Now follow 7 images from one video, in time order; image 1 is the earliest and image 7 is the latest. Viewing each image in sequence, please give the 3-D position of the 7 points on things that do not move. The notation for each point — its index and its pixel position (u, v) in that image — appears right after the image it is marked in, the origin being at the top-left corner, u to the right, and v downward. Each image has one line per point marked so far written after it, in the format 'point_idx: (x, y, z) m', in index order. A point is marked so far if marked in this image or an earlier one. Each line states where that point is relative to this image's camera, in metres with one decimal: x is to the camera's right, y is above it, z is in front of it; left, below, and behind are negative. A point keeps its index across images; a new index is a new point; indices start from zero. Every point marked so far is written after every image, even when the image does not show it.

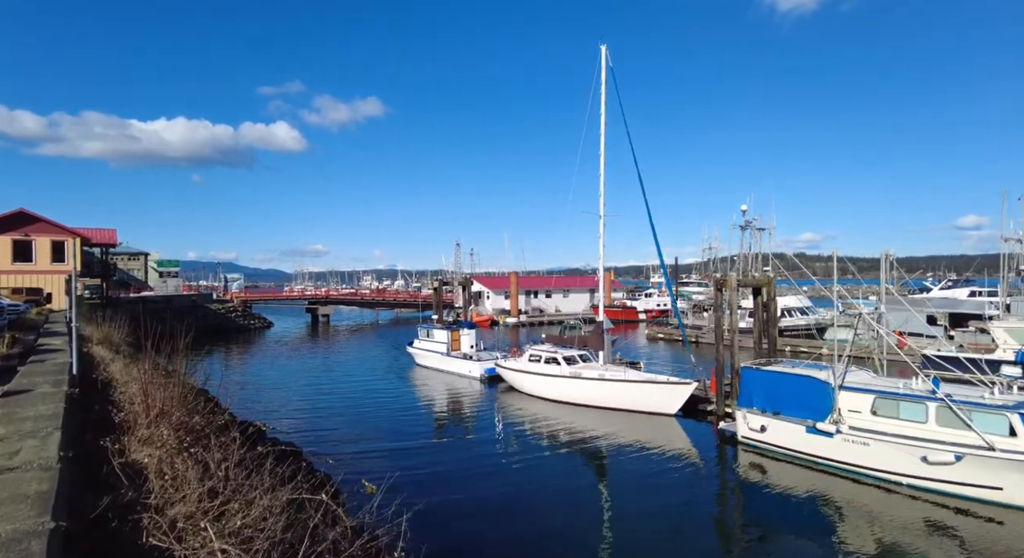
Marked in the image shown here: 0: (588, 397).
0: (+2.4, -3.9, +19.7) m
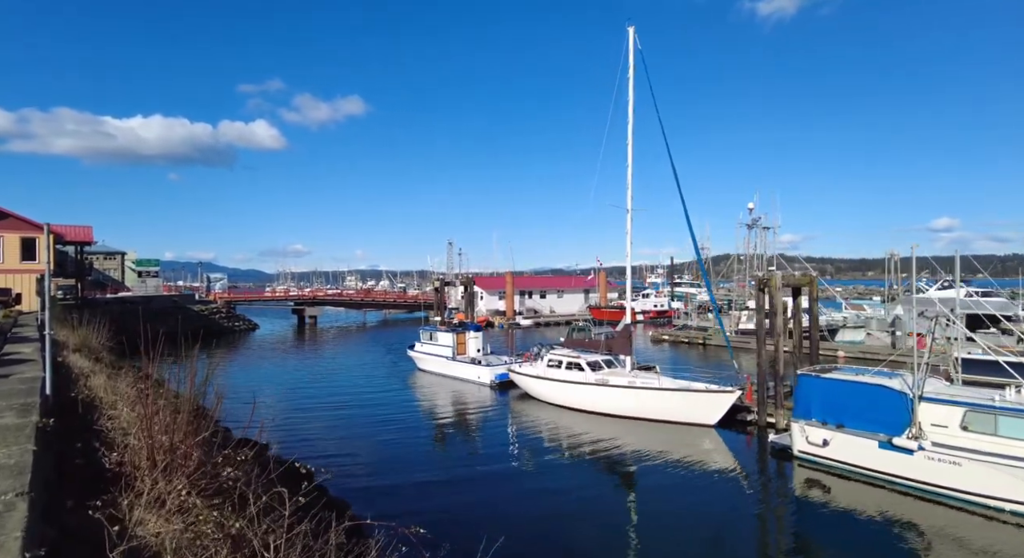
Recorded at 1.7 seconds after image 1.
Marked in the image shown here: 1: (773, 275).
0: (+3.0, -3.9, +18.2) m
1: (+7.1, +0.1, +16.2) m
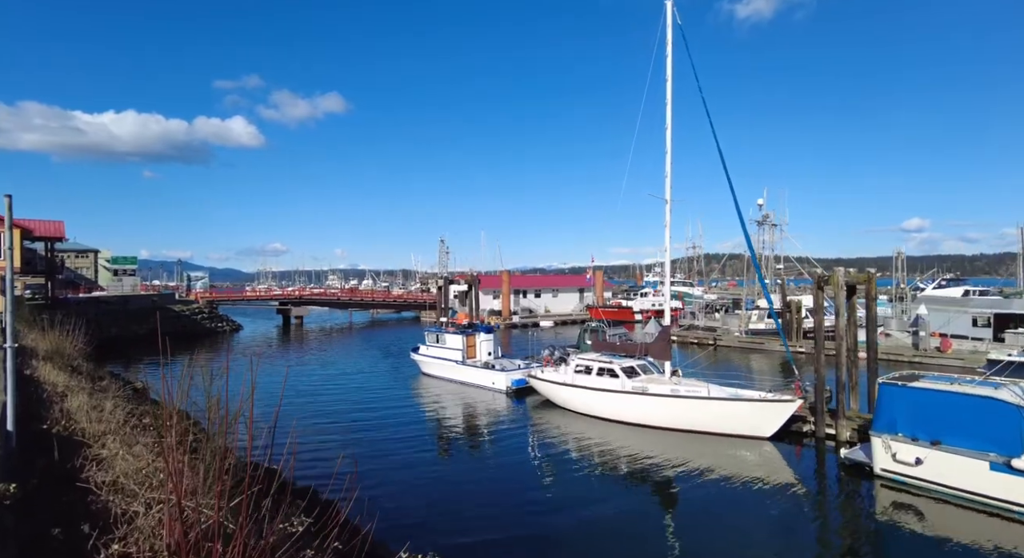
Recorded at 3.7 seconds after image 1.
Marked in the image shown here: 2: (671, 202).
0: (+3.8, -3.8, +16.6) m
1: (+7.9, +0.2, +14.6) m
2: (+4.6, +2.2, +17.1) m
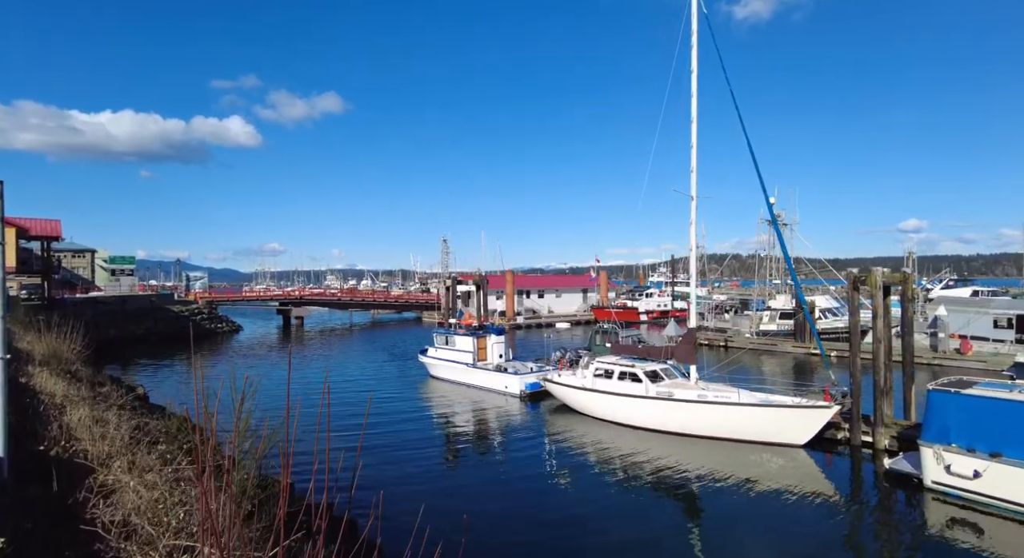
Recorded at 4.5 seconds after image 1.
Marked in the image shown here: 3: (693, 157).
0: (+4.3, -3.8, +15.9) m
1: (+8.4, +0.2, +14.0) m
2: (+5.1, +2.2, +16.4) m
3: (+5.1, +3.4, +16.7) m
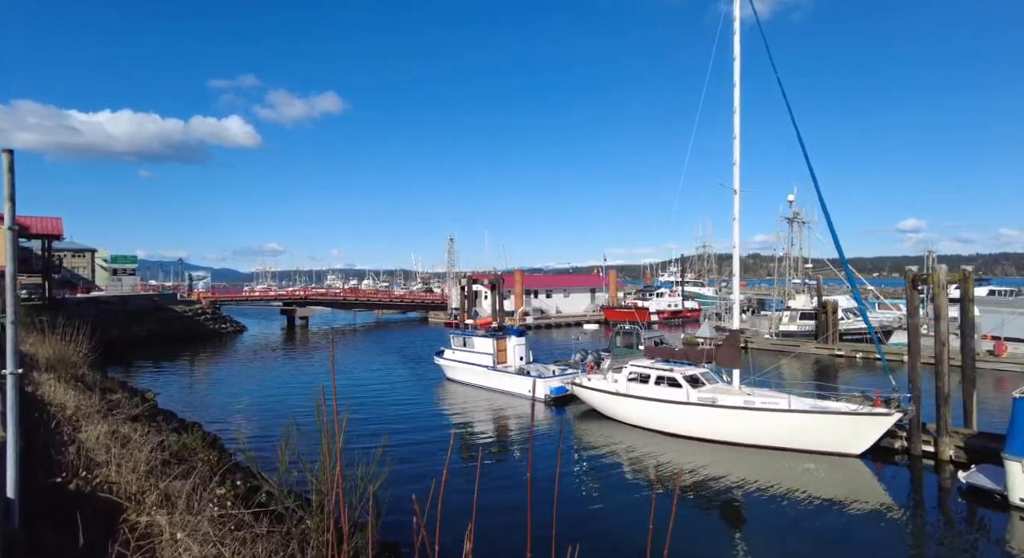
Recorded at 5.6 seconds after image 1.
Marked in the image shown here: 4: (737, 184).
0: (+5.1, -3.8, +15.0) m
1: (+9.2, +0.2, +13.1) m
2: (+5.9, +2.3, +15.5) m
3: (+5.9, +3.4, +15.8) m
4: (+5.8, +2.4, +15.5) m
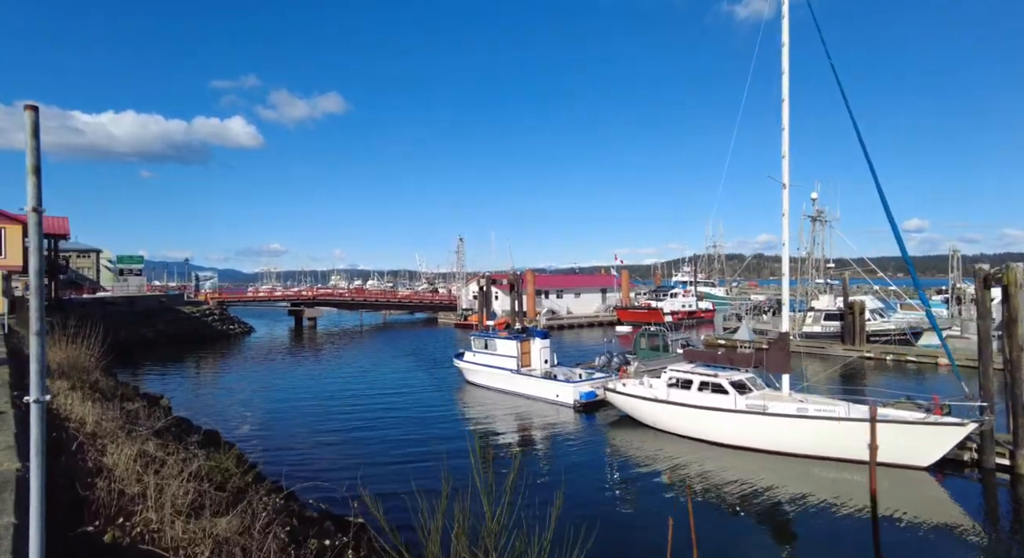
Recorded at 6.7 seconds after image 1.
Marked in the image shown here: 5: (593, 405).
0: (+5.9, -3.8, +14.1) m
1: (+10.1, +0.2, +12.2) m
2: (+6.8, +2.3, +14.7) m
3: (+6.7, +3.4, +14.9) m
4: (+6.7, +2.5, +14.6) m
5: (+2.6, -4.1, +19.6) m
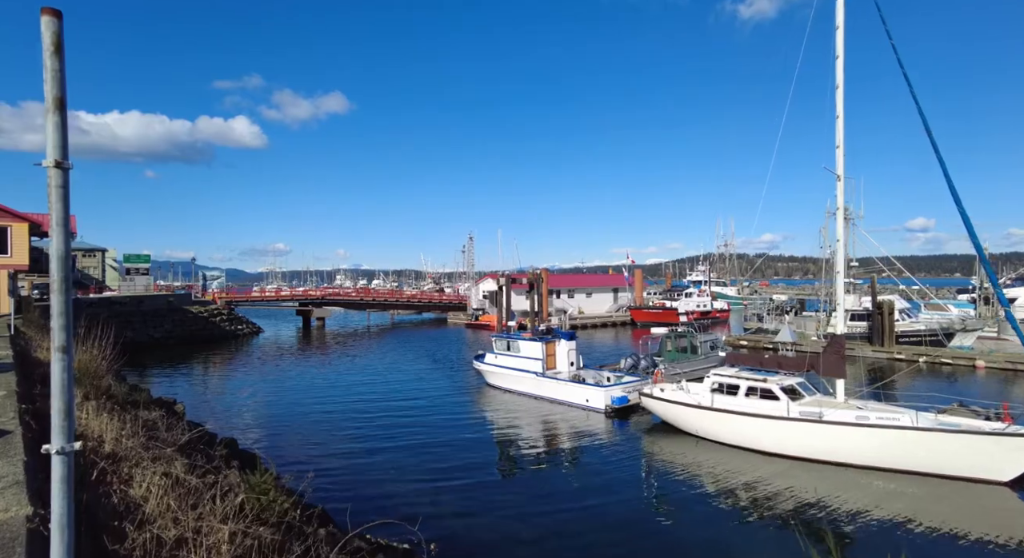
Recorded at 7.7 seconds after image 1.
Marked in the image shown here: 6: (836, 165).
0: (+6.8, -3.7, +13.2) m
1: (+10.9, +0.2, +11.3) m
2: (+7.6, +2.3, +13.8) m
3: (+7.6, +3.5, +14.0) m
4: (+7.5, +2.5, +13.7) m
5: (+3.5, -4.1, +18.7) m
6: (+7.6, +2.7, +14.2) m
